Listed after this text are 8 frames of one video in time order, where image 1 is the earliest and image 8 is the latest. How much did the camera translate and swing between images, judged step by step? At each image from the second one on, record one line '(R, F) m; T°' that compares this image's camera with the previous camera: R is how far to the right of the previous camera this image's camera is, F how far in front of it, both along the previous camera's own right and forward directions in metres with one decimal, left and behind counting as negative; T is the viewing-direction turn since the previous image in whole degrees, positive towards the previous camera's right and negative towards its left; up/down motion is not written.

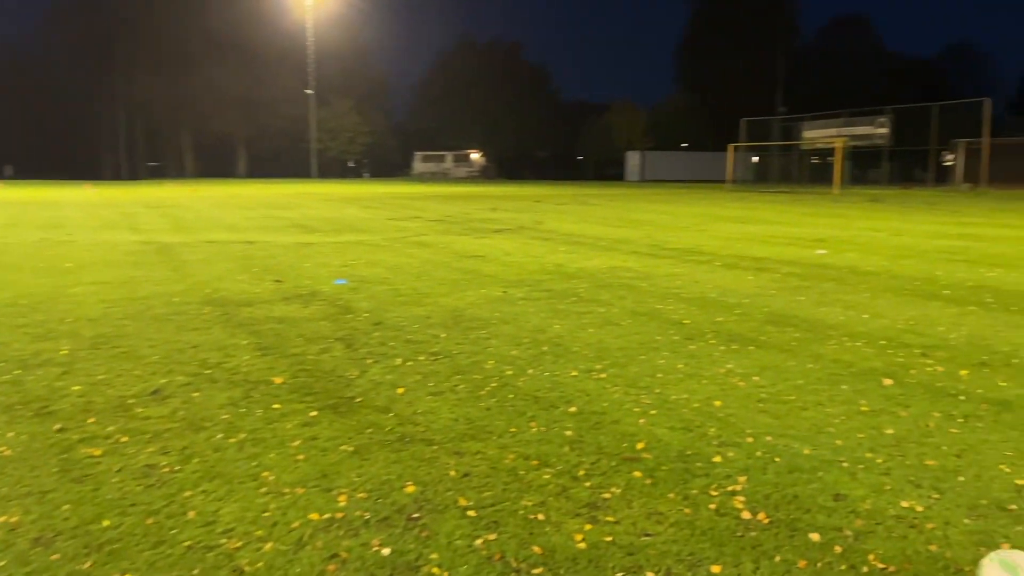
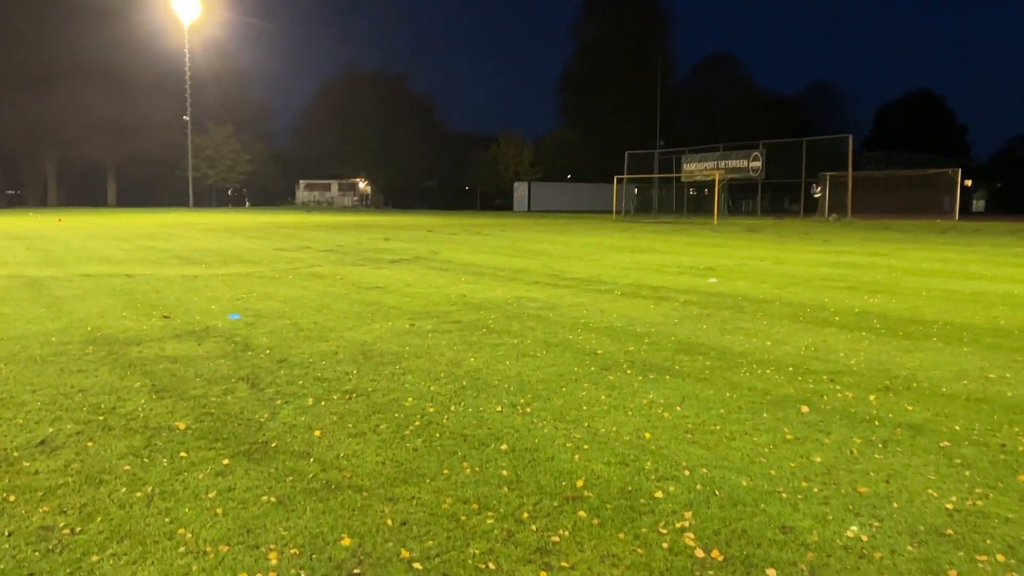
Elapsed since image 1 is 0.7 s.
(-0.2, +0.2) m; +8°
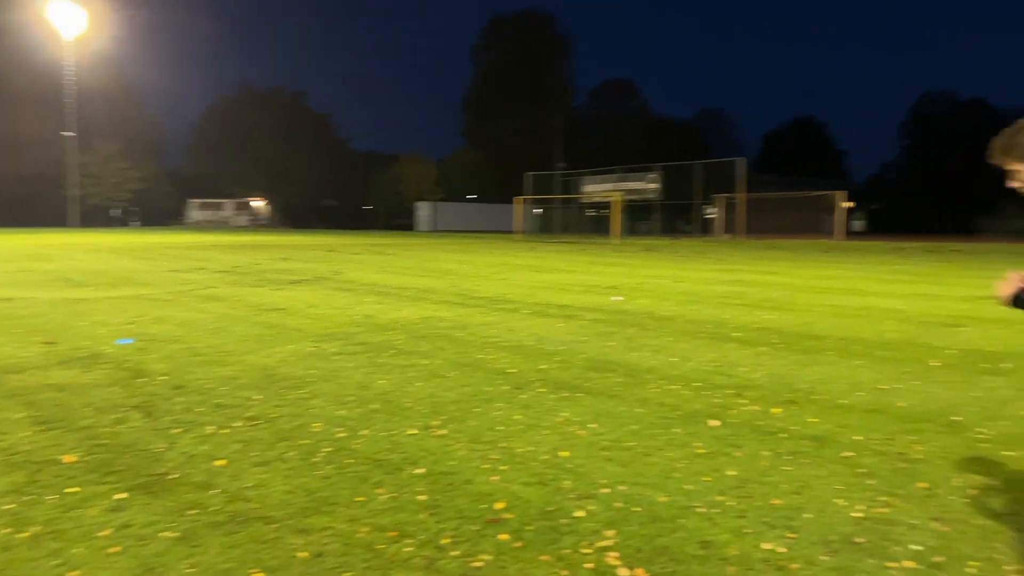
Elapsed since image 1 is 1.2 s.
(-0.1, +0.1) m; +7°
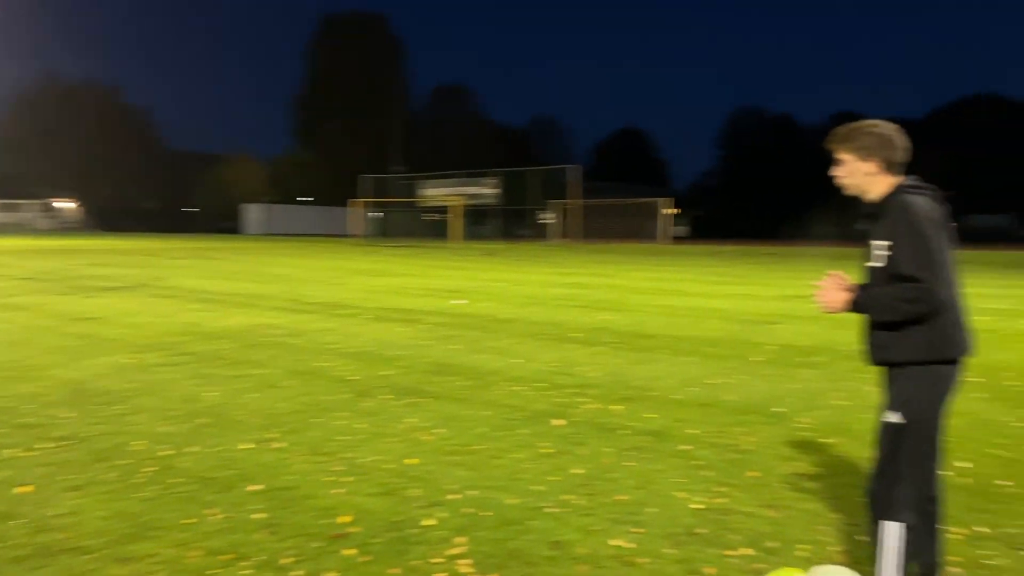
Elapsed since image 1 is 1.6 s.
(0.0, +0.1) m; +11°
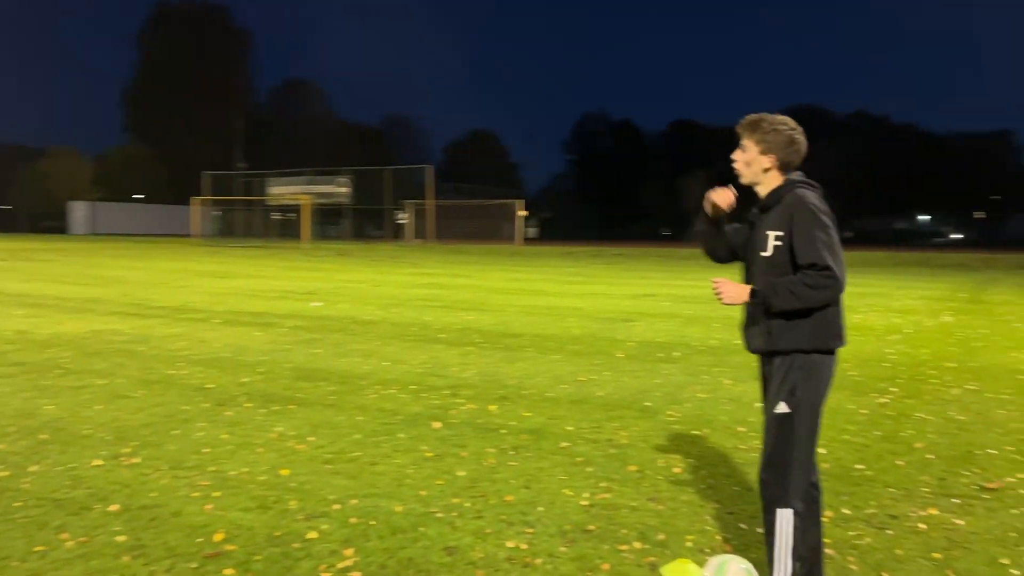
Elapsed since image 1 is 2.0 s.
(-0.2, +0.1) m; +10°
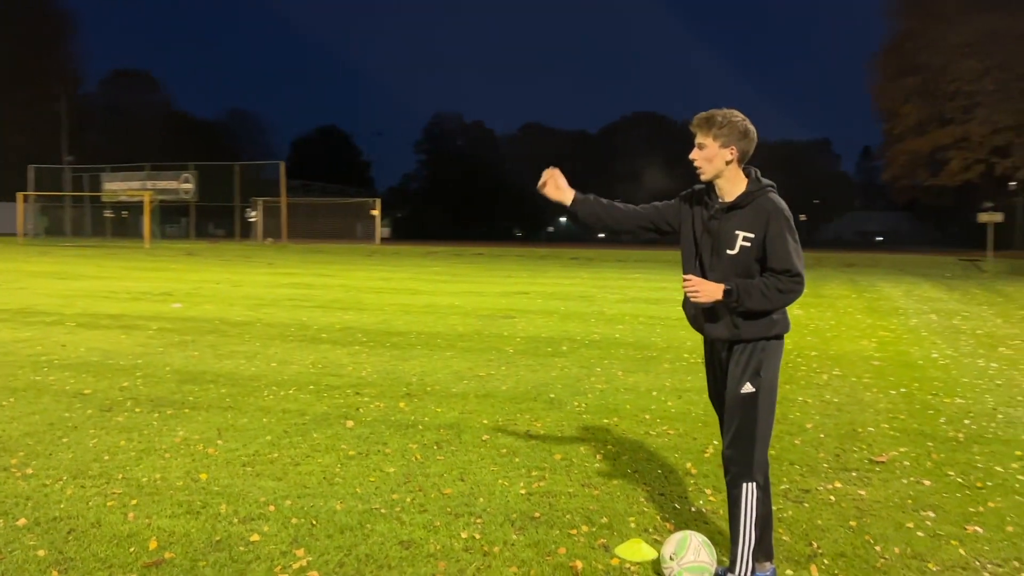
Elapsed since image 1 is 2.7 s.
(-0.4, 0.0) m; +10°
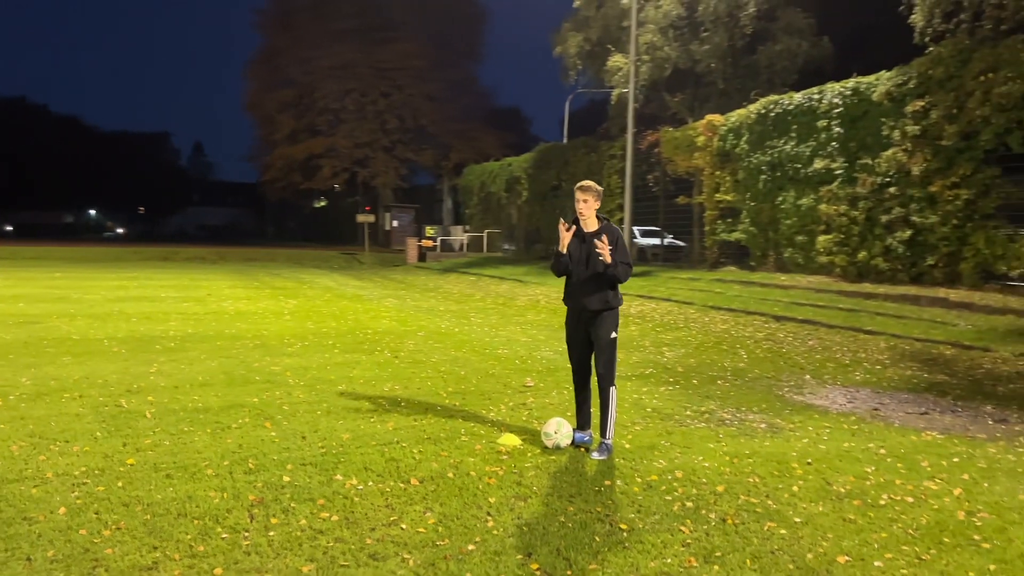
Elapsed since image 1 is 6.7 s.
(-3.3, -0.7) m; +43°
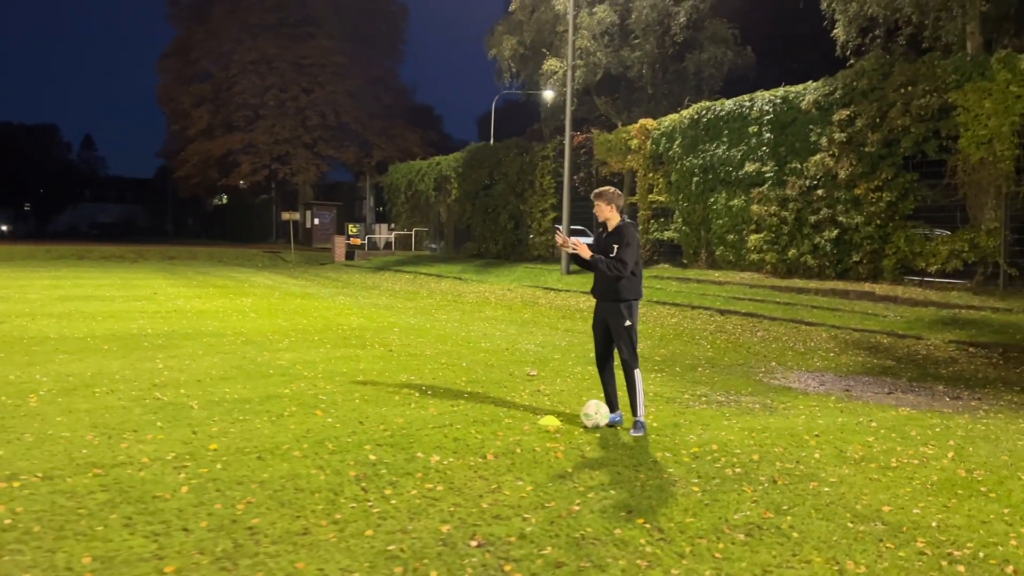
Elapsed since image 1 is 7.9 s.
(-1.0, -0.4) m; +6°
